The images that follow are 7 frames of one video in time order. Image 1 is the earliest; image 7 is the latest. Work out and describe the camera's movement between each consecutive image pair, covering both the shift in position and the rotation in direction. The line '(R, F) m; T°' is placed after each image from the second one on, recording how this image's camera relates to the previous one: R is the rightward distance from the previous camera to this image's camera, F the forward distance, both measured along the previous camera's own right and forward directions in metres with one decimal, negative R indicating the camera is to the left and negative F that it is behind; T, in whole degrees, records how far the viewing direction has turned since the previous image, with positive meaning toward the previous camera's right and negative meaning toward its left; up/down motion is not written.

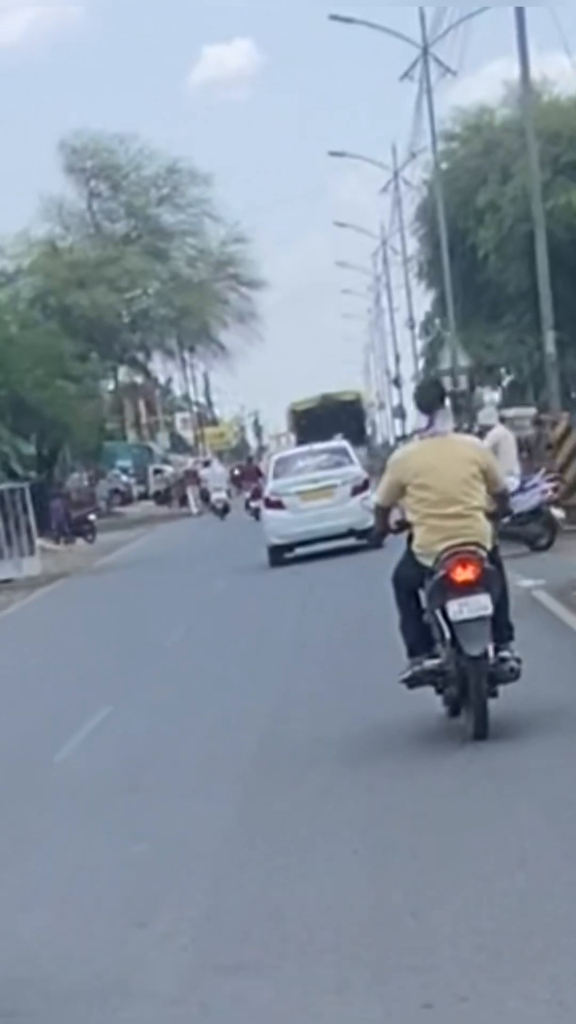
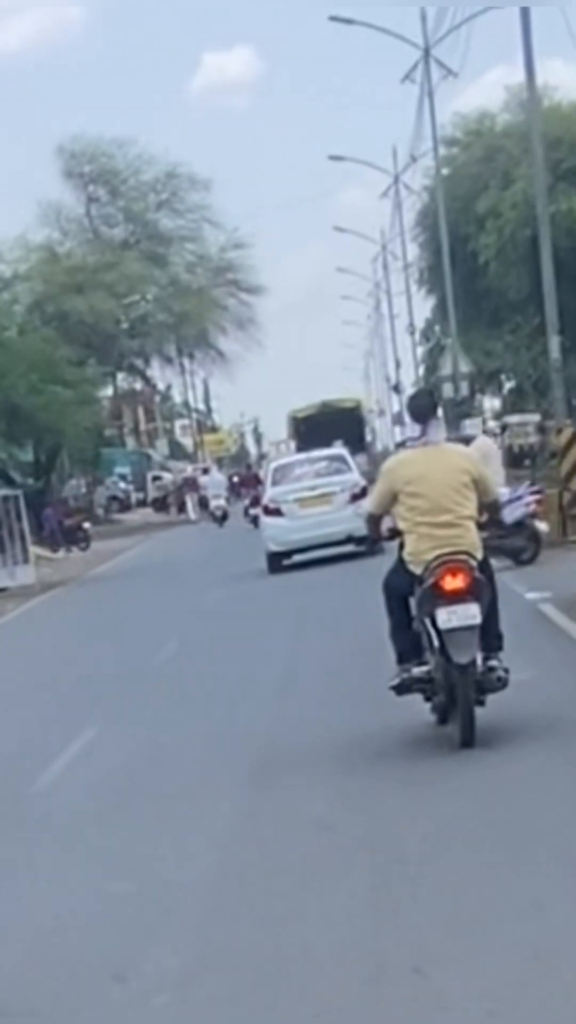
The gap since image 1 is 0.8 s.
(0.0, +0.5) m; 0°
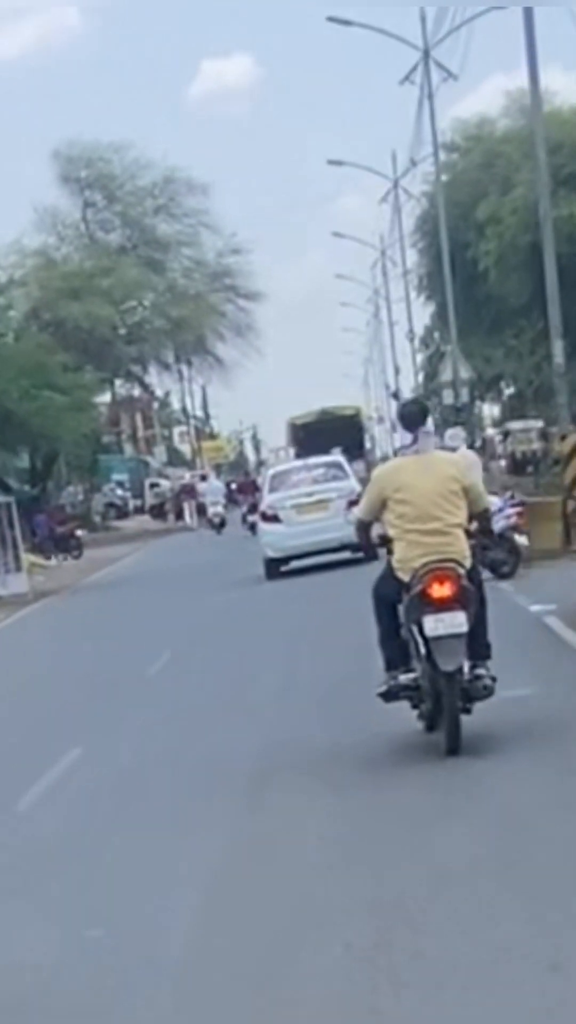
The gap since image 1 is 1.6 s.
(0.0, +0.4) m; 0°
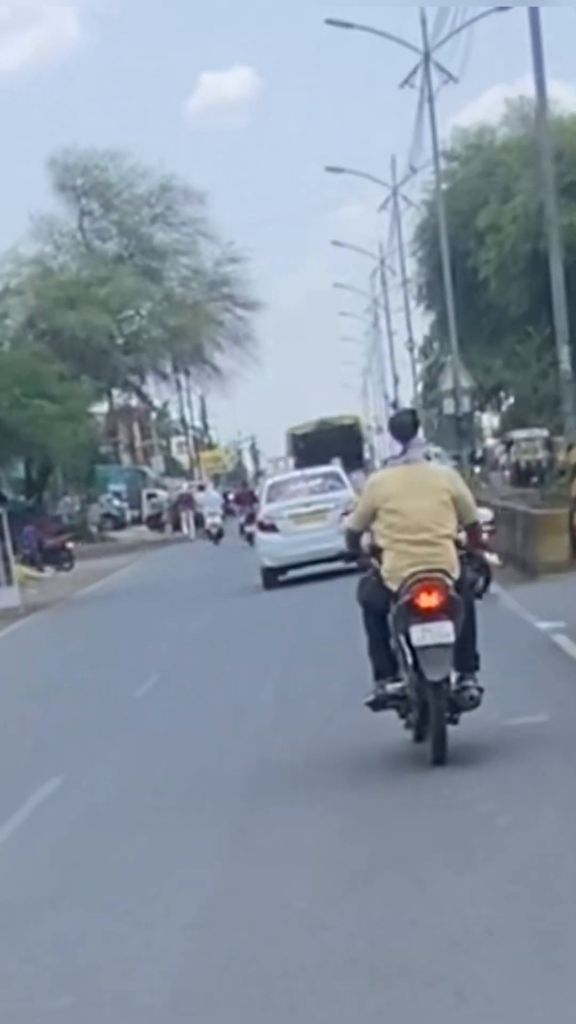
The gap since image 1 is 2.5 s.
(0.0, +0.6) m; 0°
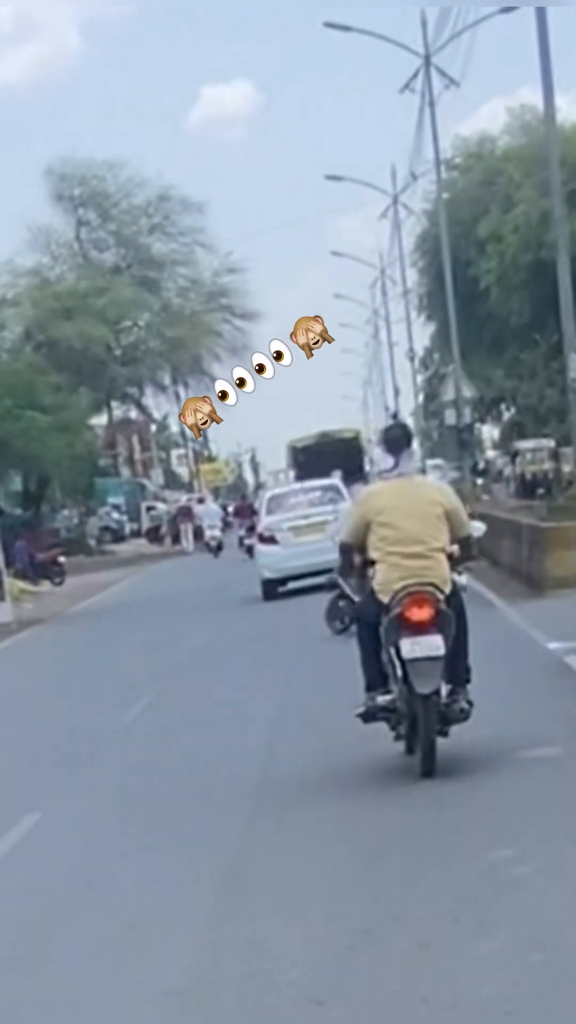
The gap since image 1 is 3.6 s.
(0.0, +0.6) m; 0°
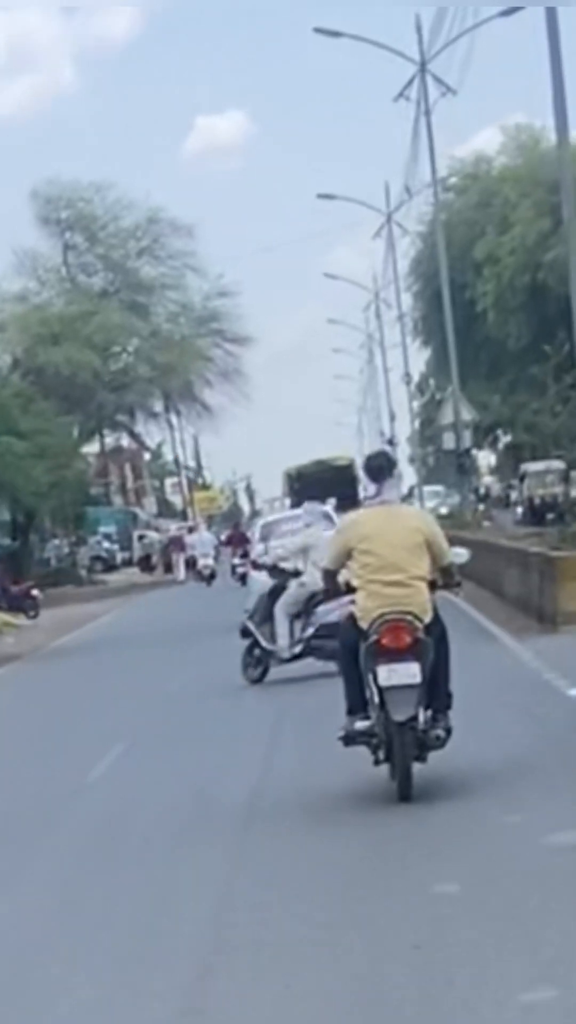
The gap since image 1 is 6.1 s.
(0.0, +1.3) m; 0°
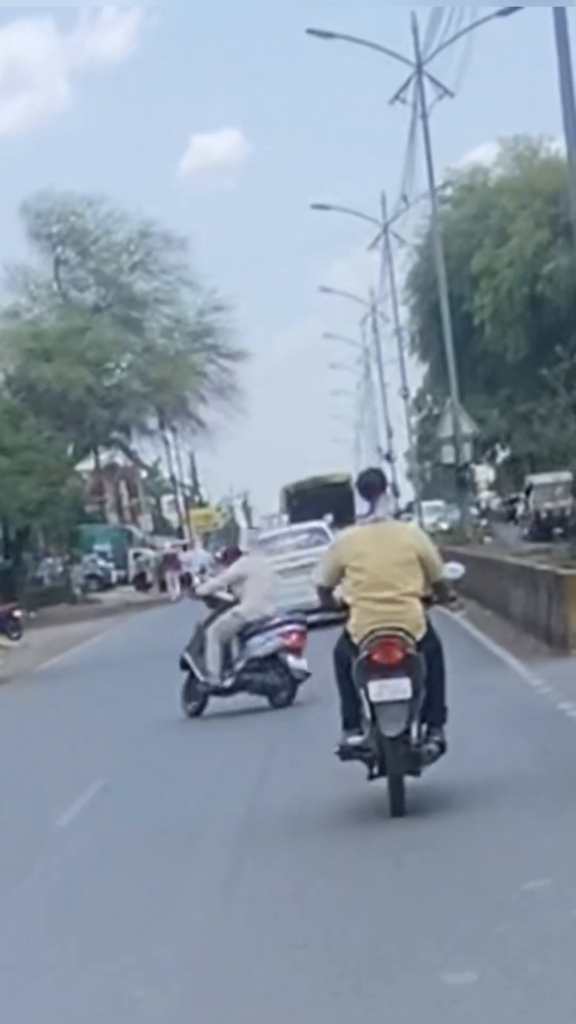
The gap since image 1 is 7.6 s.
(0.0, +0.9) m; 0°
